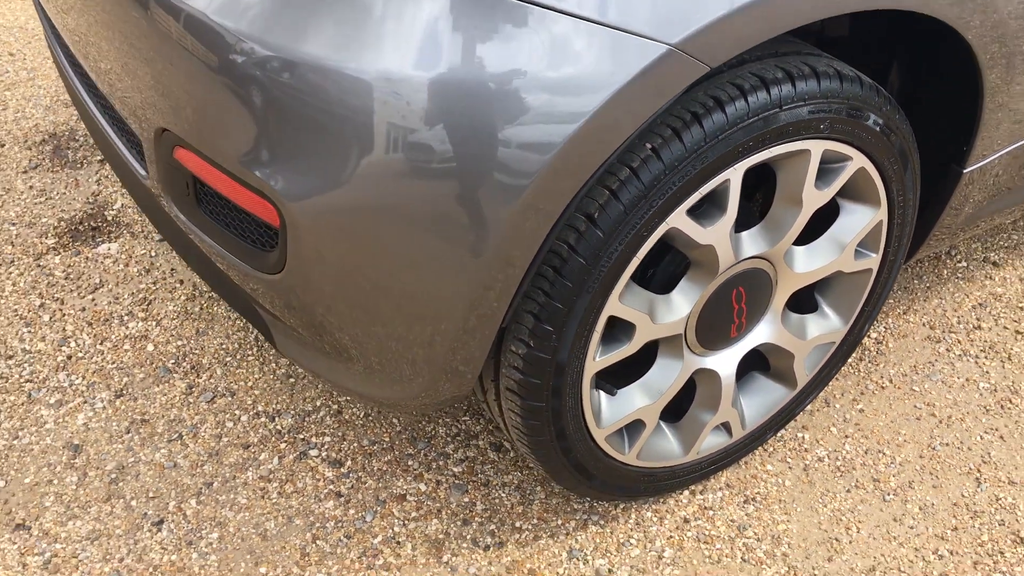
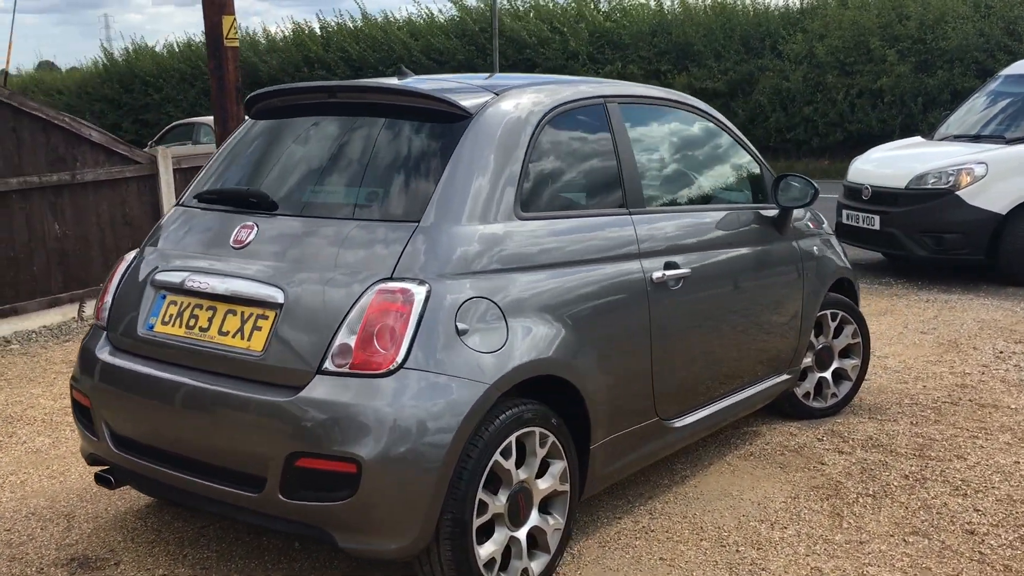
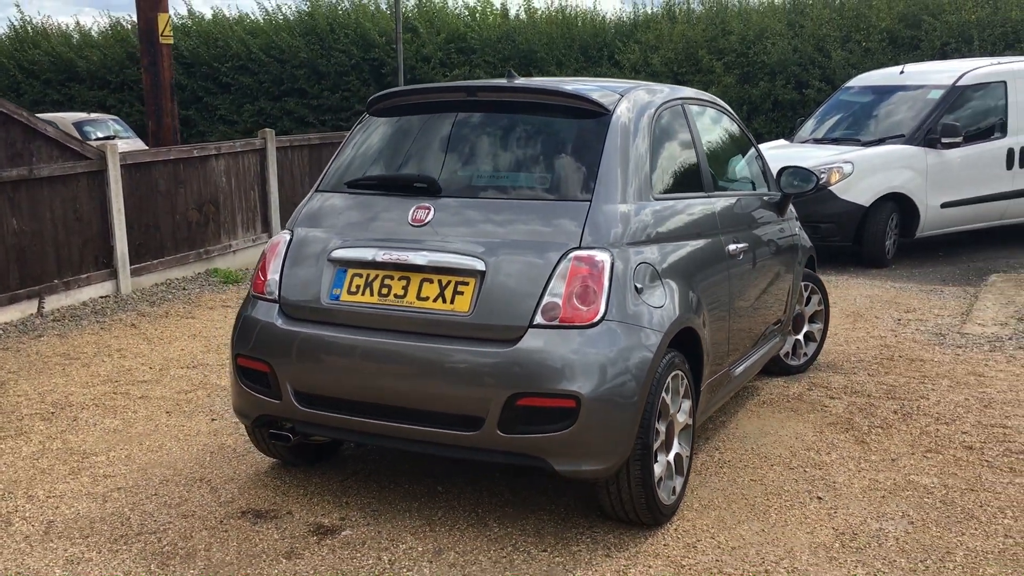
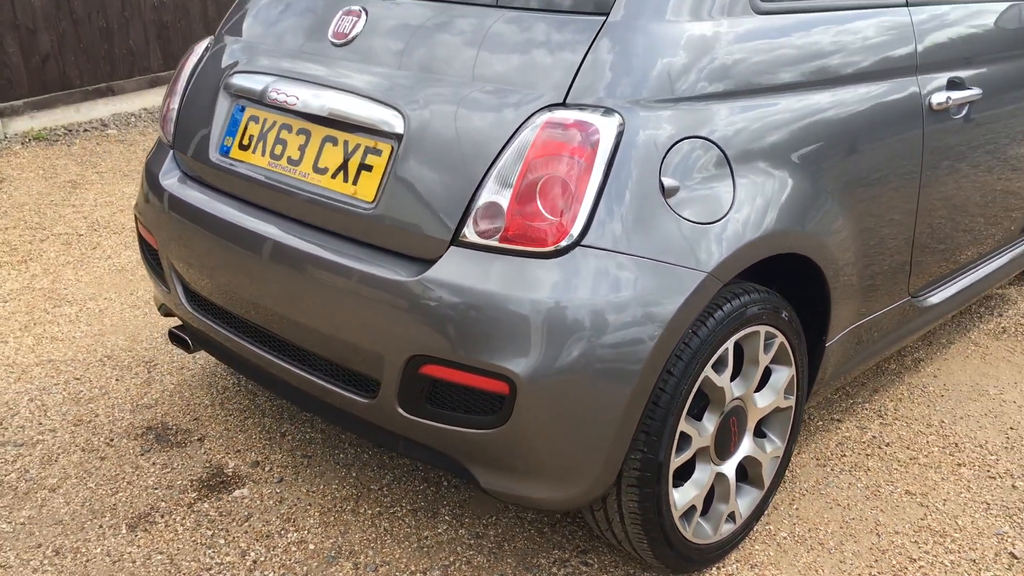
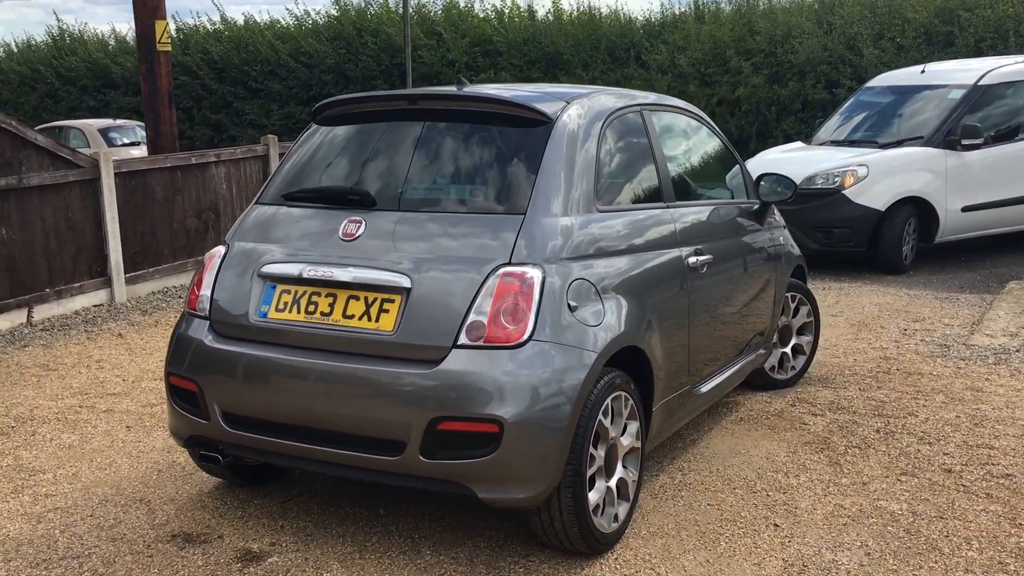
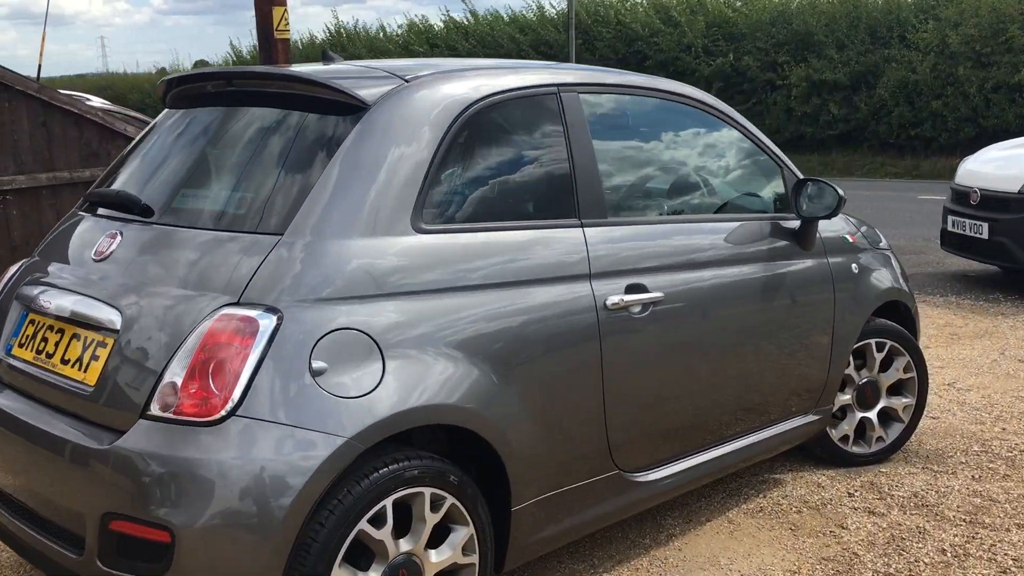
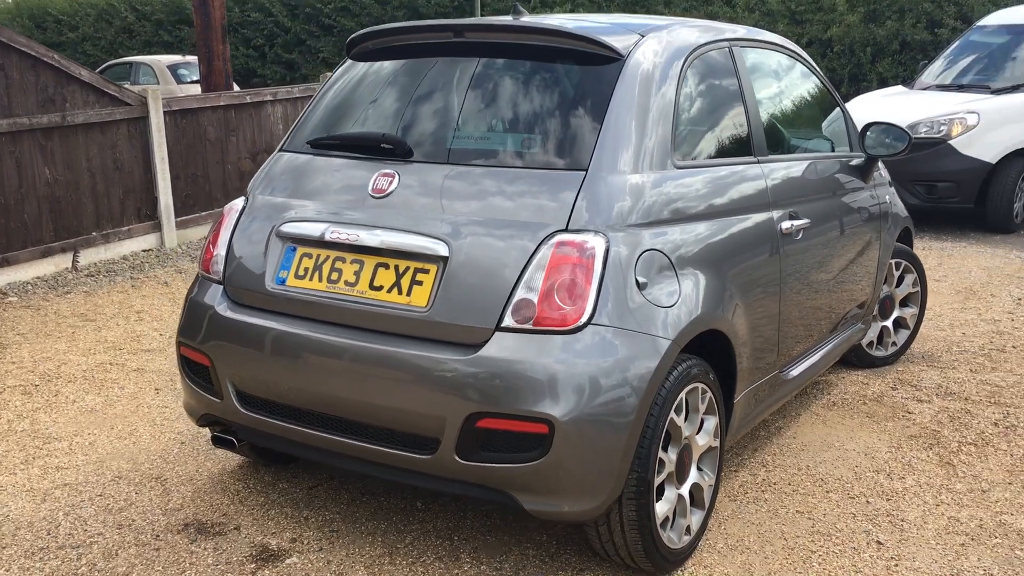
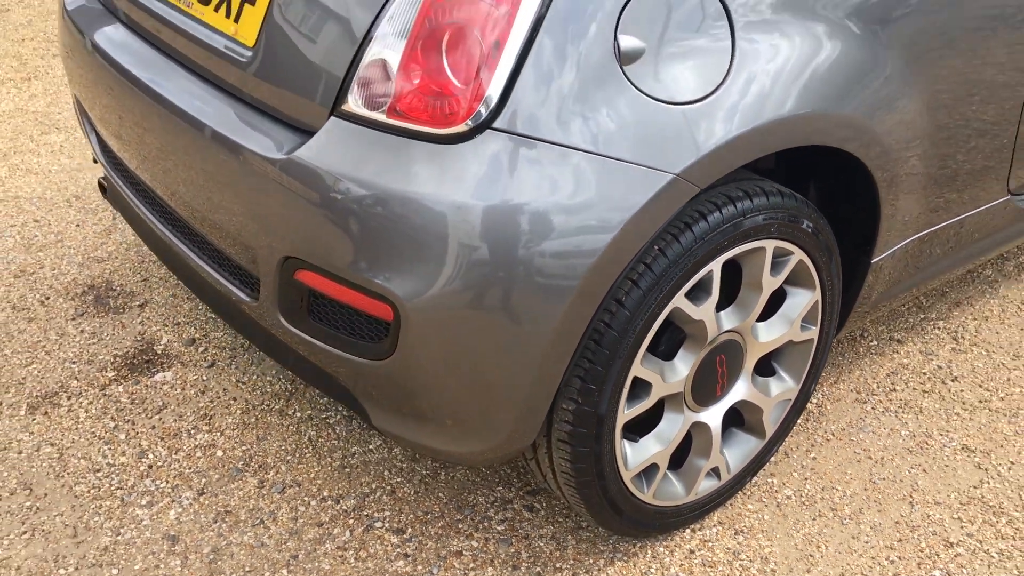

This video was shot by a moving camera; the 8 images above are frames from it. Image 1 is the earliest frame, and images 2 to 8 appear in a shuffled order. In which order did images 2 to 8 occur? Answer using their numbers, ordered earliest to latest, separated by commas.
8, 4, 7, 3, 5, 2, 6
